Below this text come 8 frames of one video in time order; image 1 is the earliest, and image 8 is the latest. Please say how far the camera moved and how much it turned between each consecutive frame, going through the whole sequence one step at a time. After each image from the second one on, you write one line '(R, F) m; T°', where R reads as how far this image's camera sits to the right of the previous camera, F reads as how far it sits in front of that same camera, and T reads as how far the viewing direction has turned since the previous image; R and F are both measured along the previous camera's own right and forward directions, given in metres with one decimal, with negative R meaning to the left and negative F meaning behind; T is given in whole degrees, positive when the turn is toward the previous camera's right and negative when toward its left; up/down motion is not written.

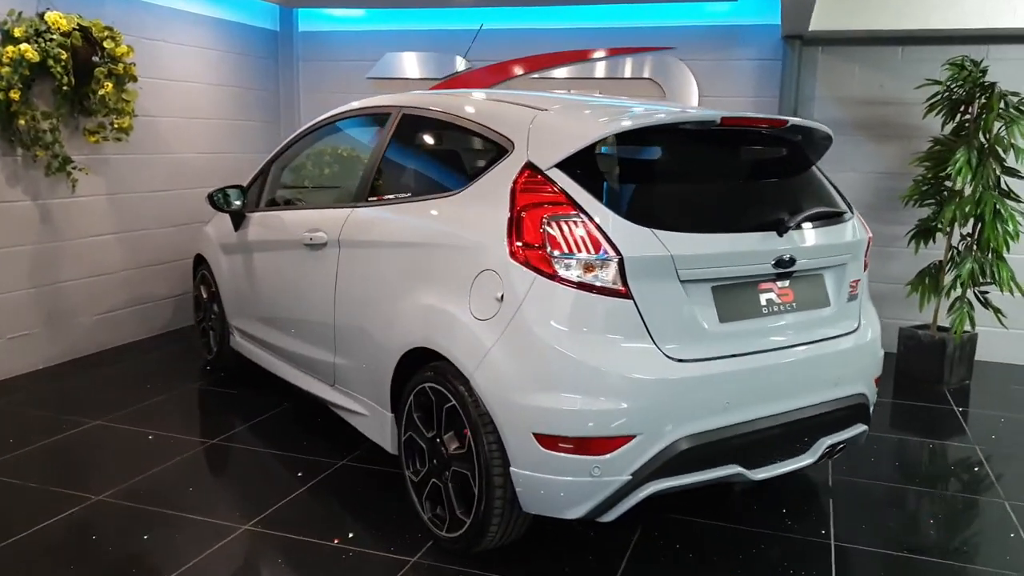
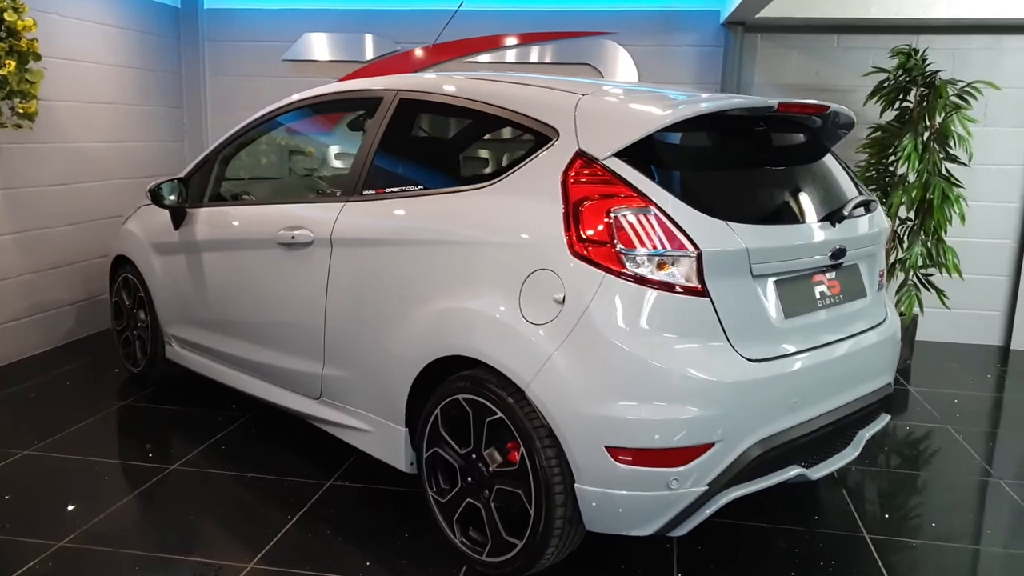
(-0.4, +0.2) m; +9°
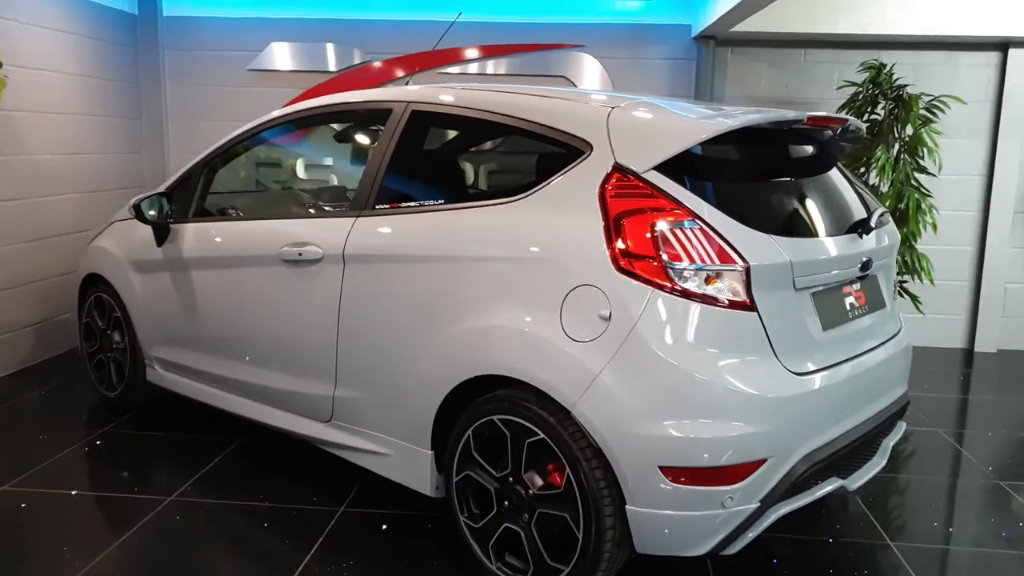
(-0.3, +0.1) m; +4°
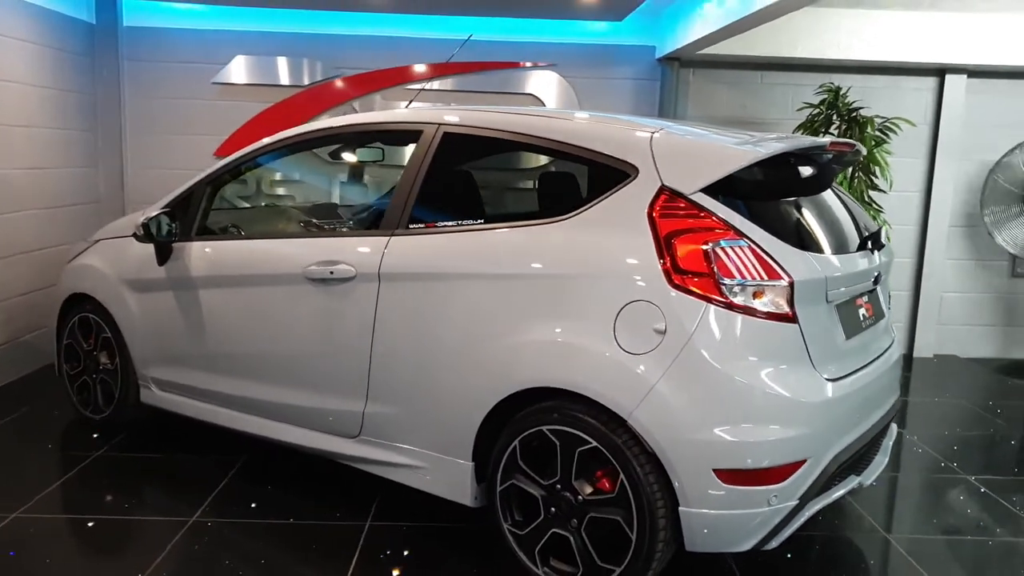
(-0.3, -0.1) m; +5°
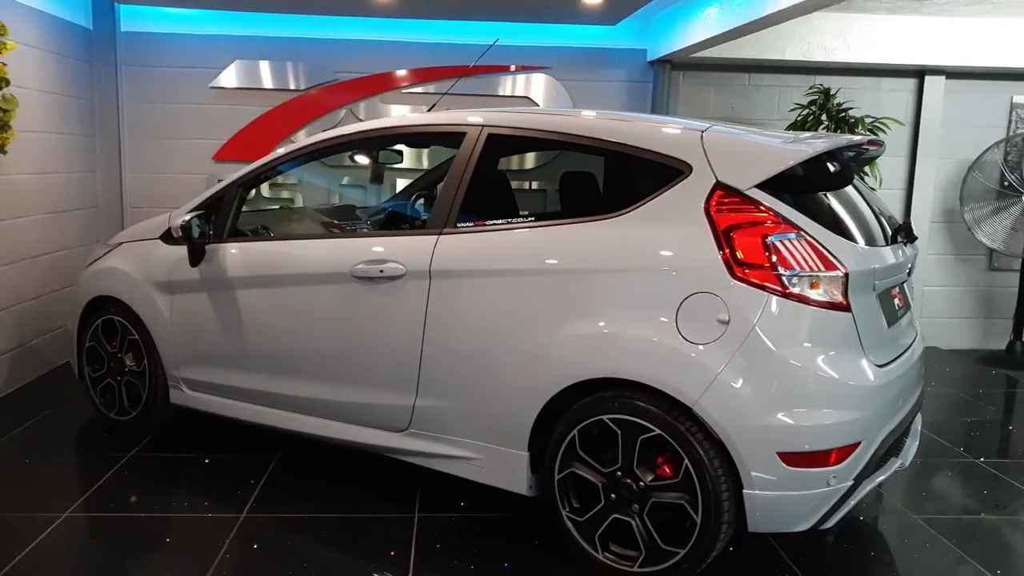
(-0.3, -0.1) m; +3°
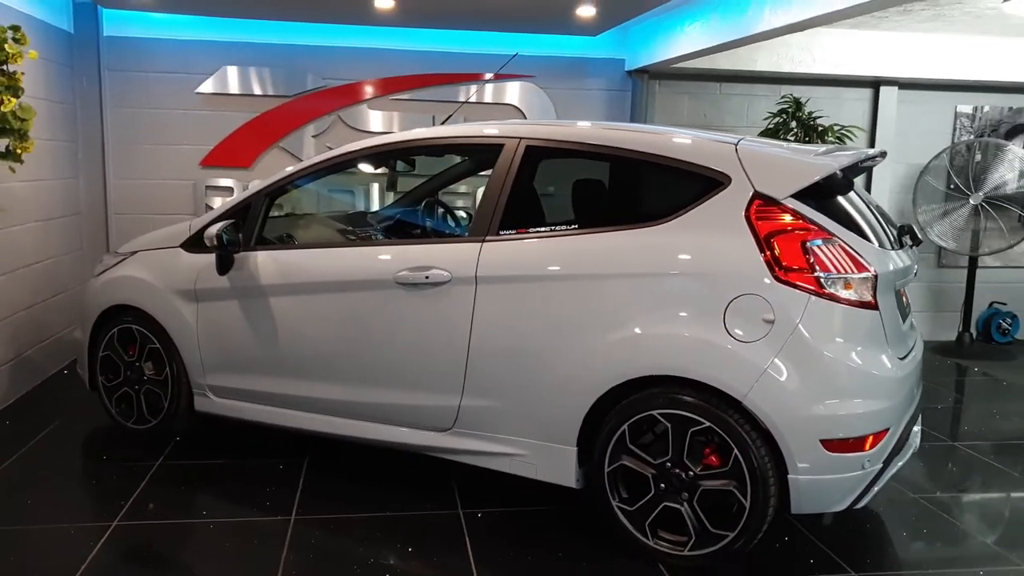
(-0.4, -0.1) m; +5°
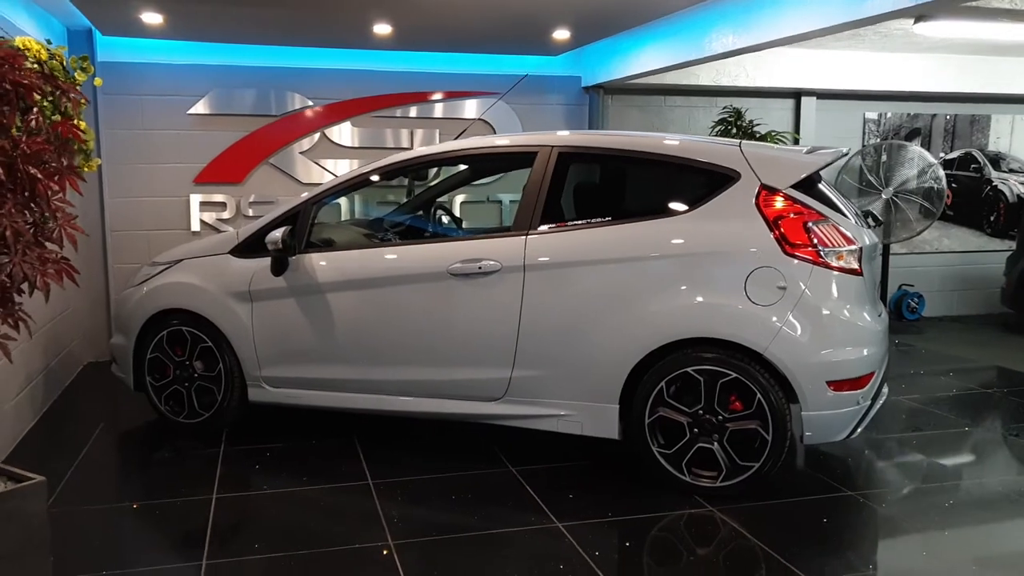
(-0.6, -0.4) m; +7°
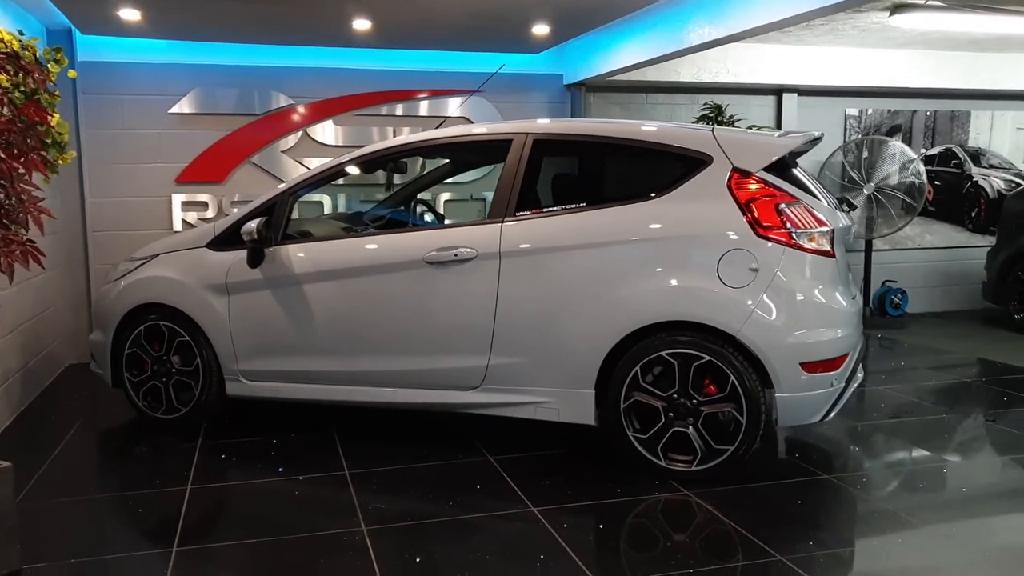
(+0.1, 0.0) m; +1°
